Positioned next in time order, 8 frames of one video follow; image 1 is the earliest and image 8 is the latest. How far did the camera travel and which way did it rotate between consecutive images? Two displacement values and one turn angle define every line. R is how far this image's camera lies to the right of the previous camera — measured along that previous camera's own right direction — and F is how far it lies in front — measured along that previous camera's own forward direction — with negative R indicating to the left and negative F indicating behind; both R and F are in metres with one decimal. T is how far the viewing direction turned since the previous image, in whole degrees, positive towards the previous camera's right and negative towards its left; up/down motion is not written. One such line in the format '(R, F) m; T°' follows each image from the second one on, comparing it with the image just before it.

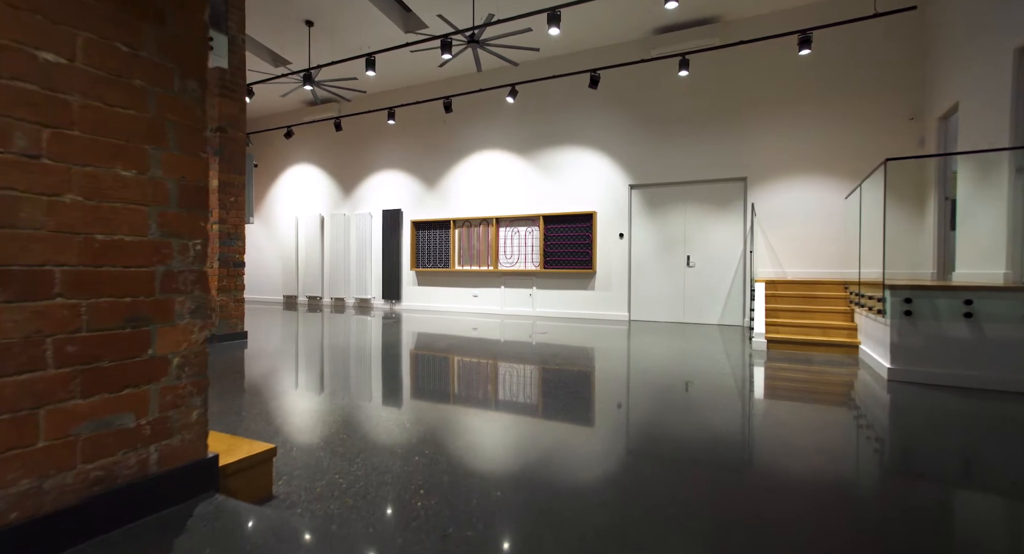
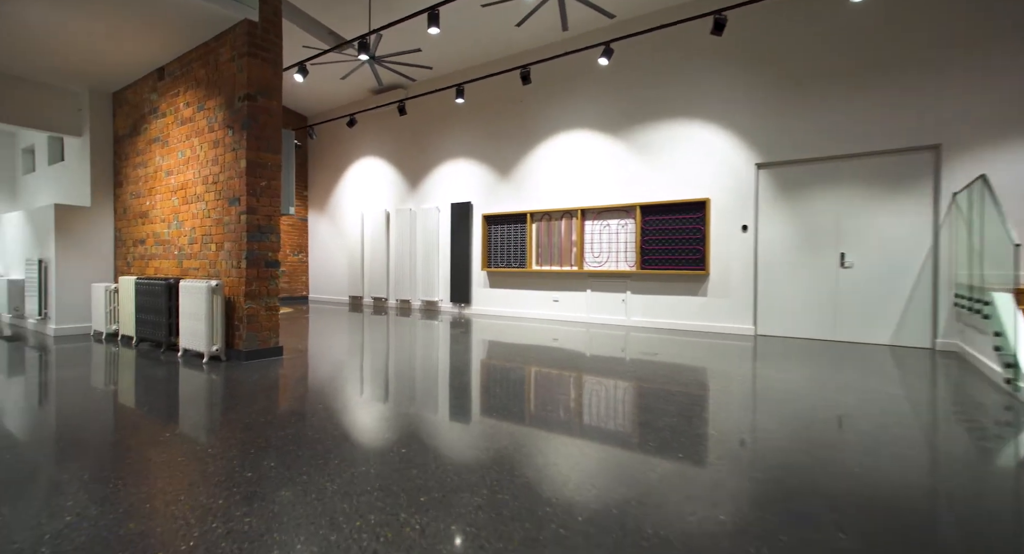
(-0.2, +1.2) m; -8°
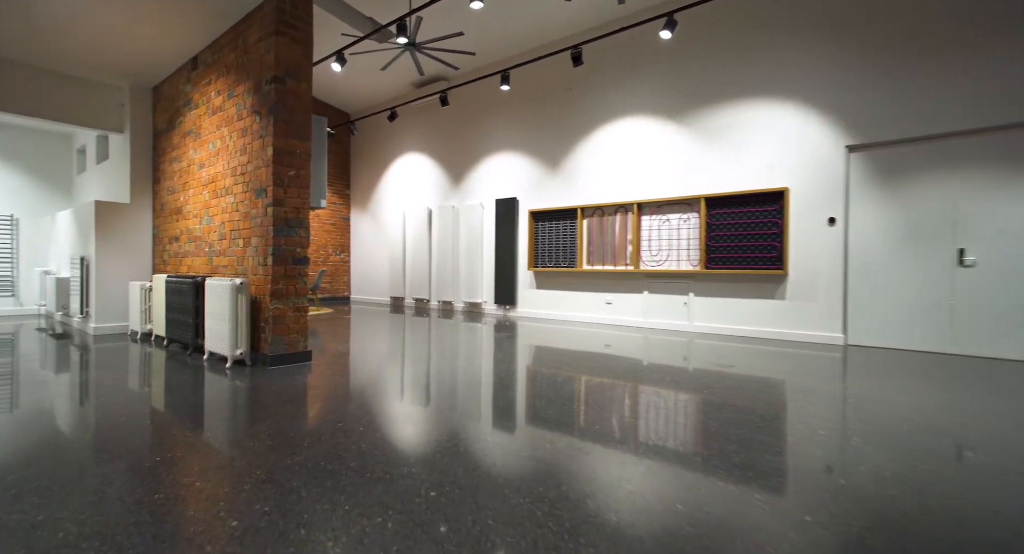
(-0.1, +0.5) m; -5°
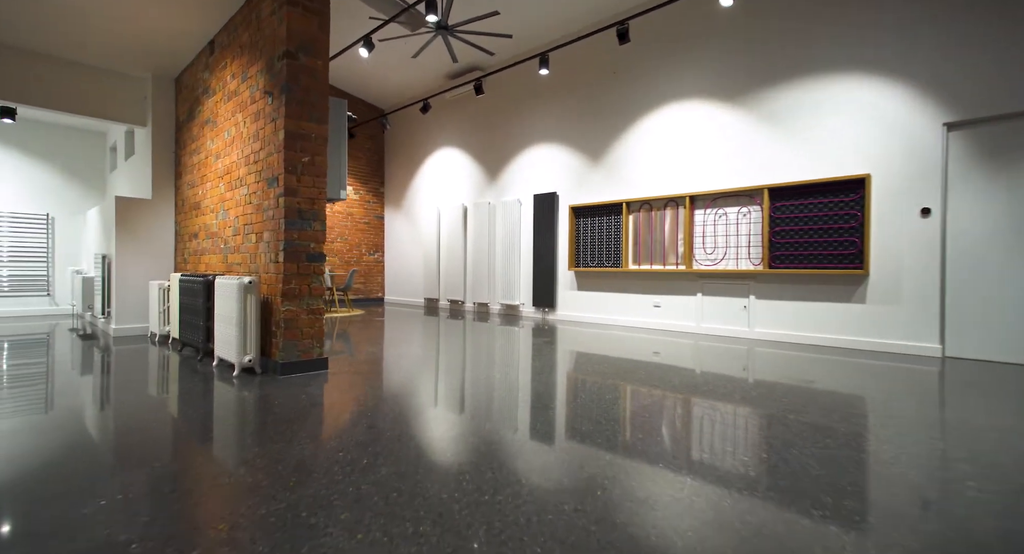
(0.0, +0.5) m; -4°
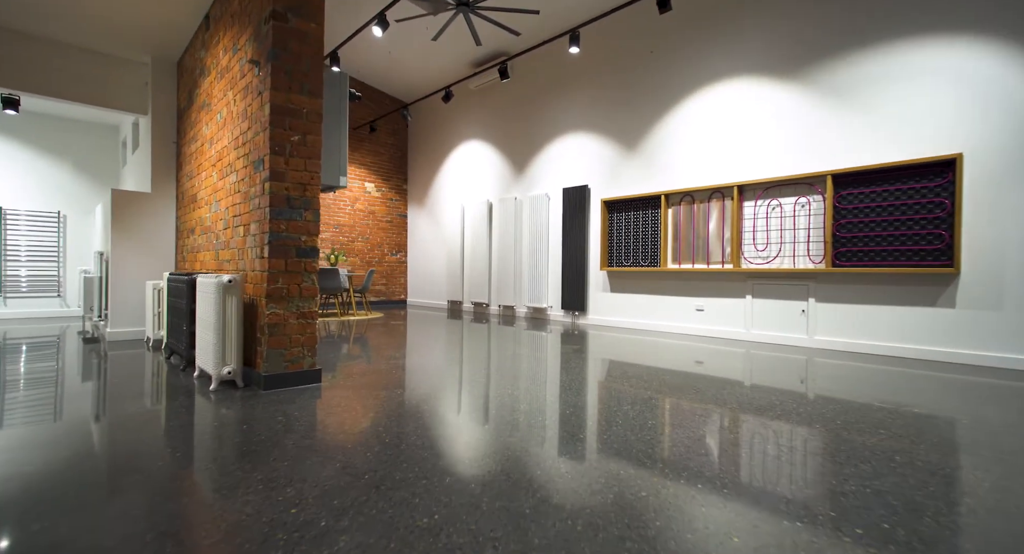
(0.0, +0.5) m; -3°
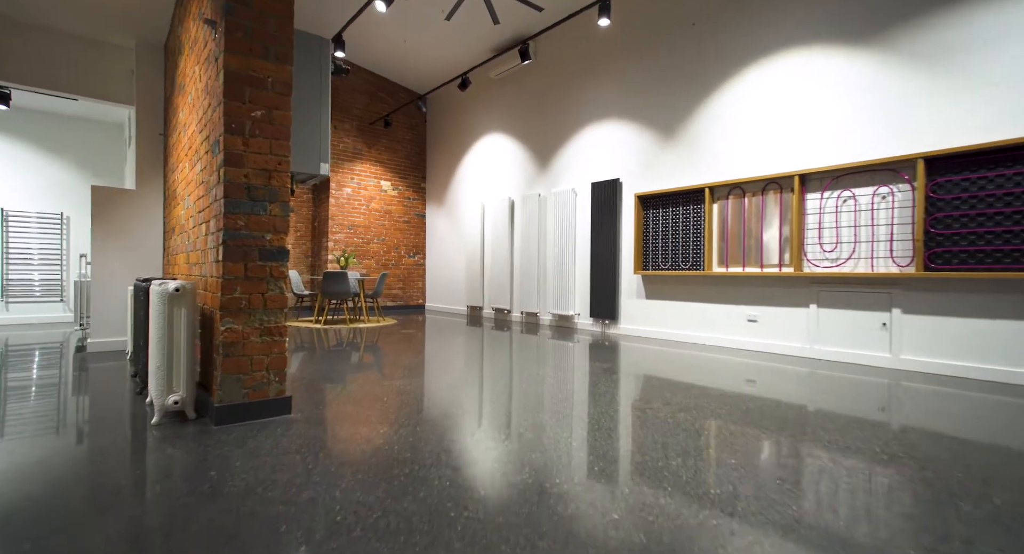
(+0.1, +0.6) m; -3°
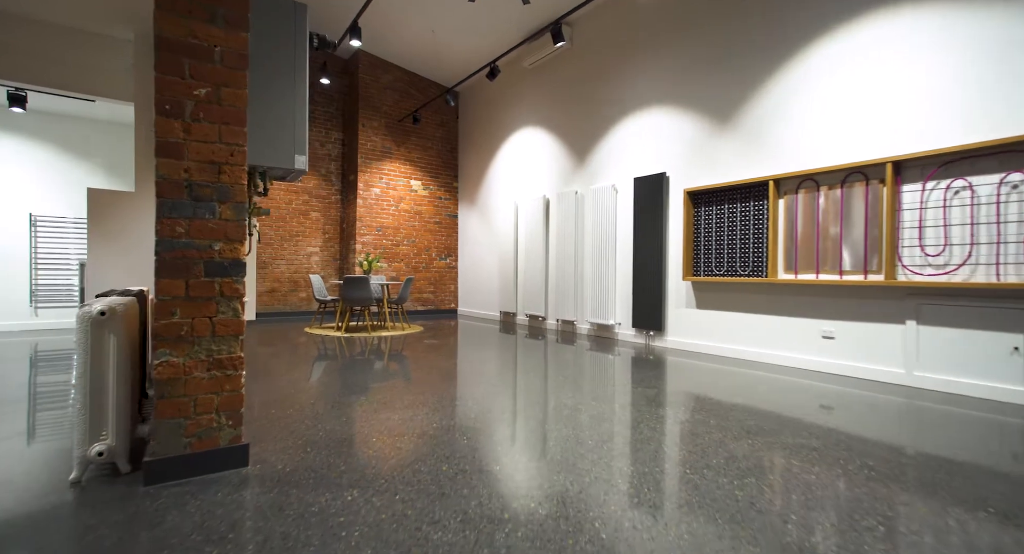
(+0.1, +0.6) m; -5°
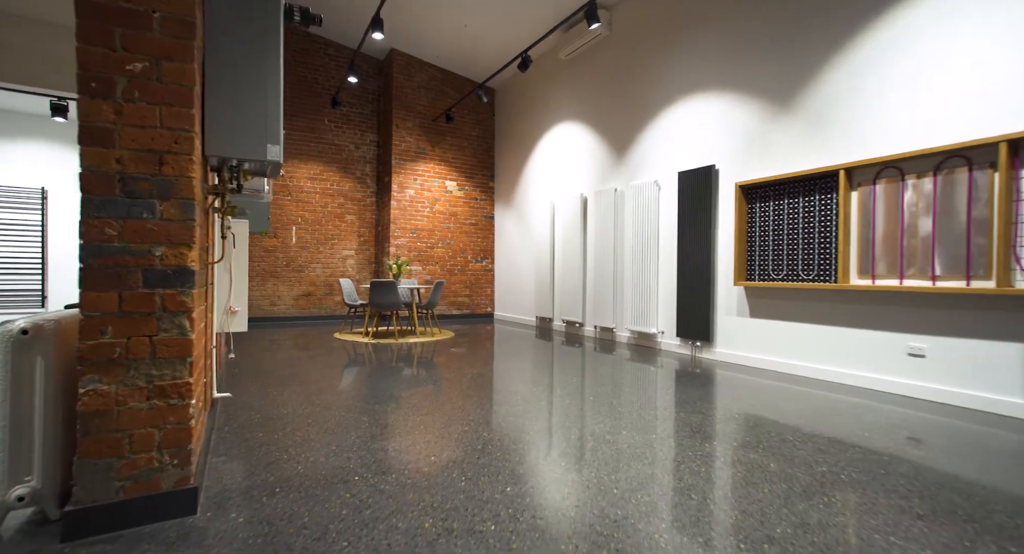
(+0.1, +0.4) m; -5°
